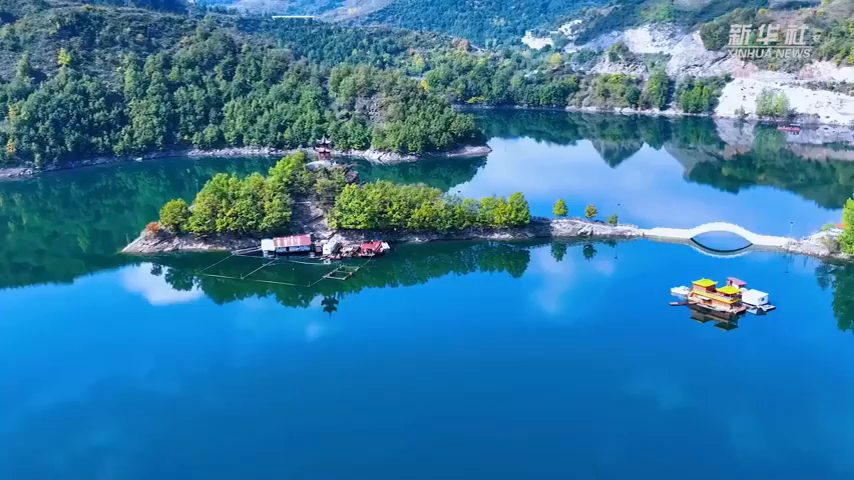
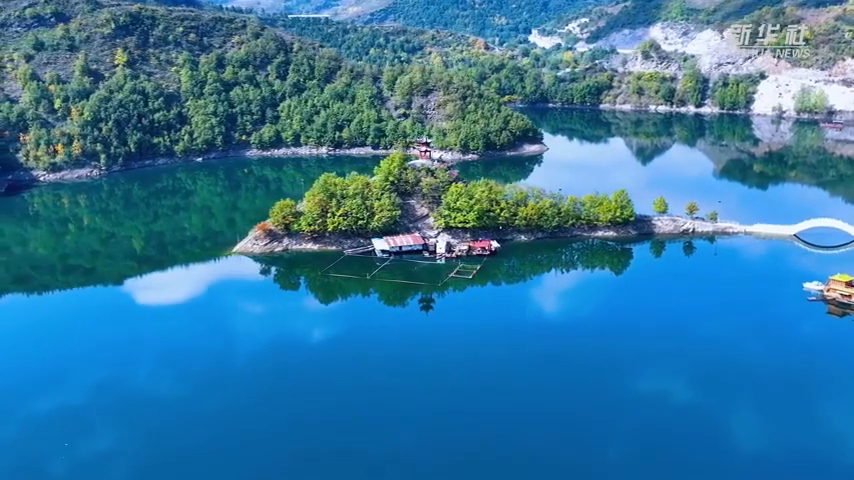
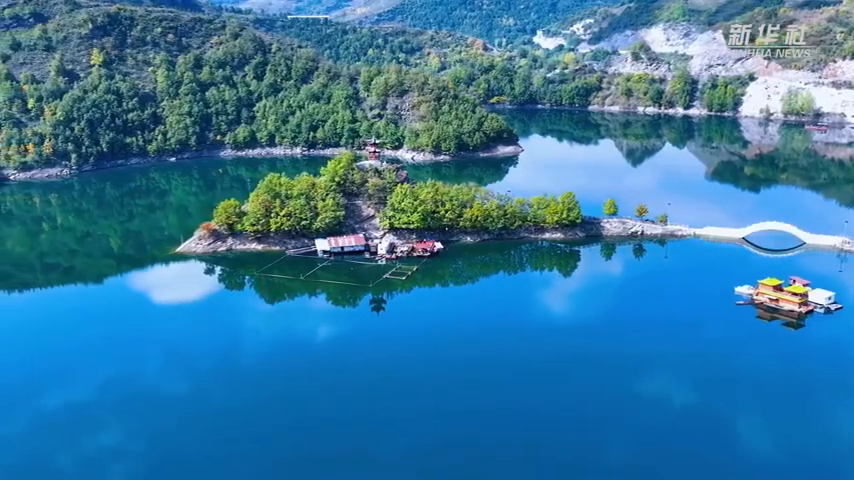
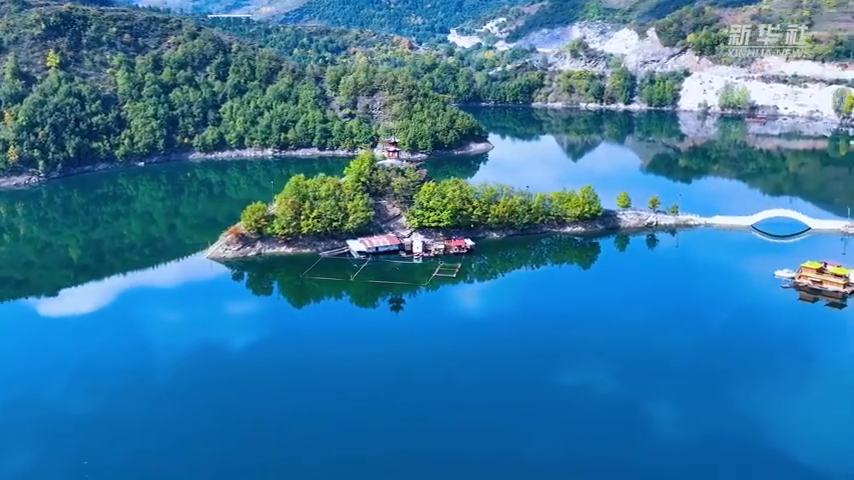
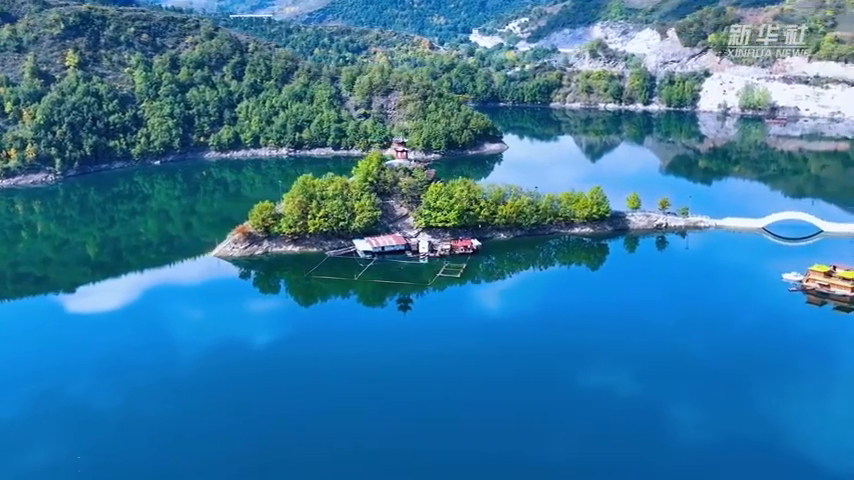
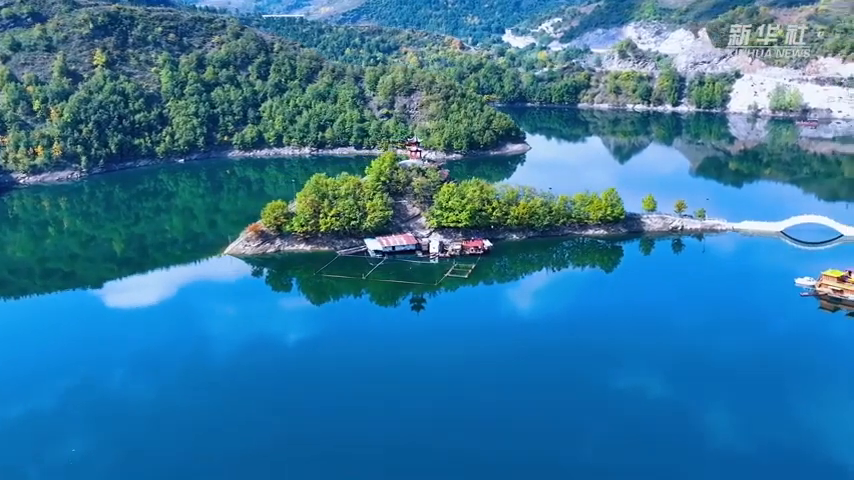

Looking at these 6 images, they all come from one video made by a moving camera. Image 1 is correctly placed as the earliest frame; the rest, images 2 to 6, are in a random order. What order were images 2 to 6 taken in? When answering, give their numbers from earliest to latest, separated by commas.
3, 2, 6, 5, 4
